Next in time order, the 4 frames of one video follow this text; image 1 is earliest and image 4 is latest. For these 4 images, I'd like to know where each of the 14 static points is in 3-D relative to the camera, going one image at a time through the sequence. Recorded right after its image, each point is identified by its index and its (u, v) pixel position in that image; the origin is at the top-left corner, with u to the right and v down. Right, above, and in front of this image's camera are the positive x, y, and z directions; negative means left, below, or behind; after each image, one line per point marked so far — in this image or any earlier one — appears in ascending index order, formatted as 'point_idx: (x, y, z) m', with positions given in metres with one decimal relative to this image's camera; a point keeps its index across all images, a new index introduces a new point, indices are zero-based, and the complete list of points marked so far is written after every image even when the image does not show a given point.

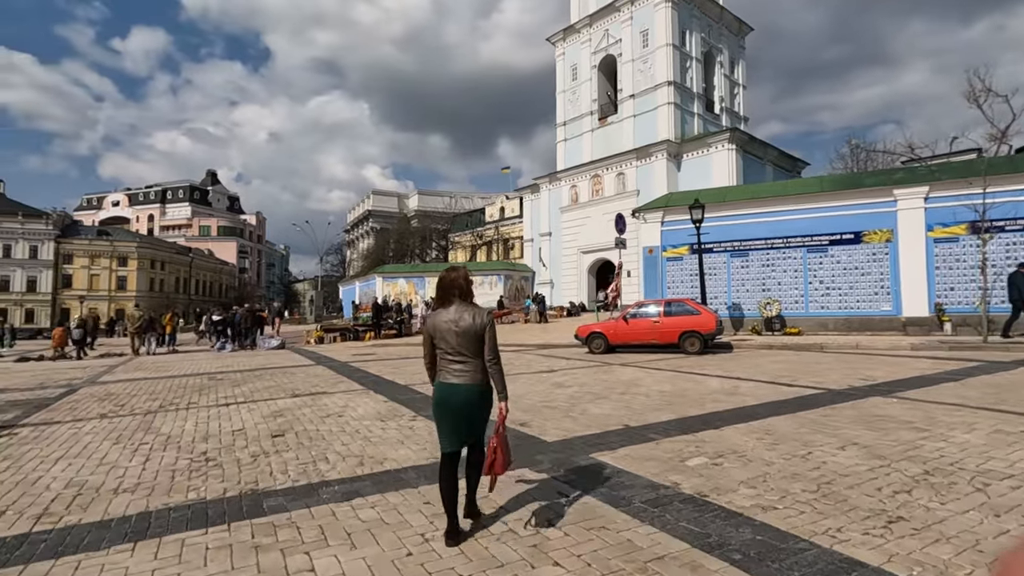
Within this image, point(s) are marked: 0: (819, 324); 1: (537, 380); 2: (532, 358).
0: (+10.4, -1.2, +18.4) m
1: (+0.5, -1.8, +10.4) m
2: (+0.5, -1.9, +14.6) m
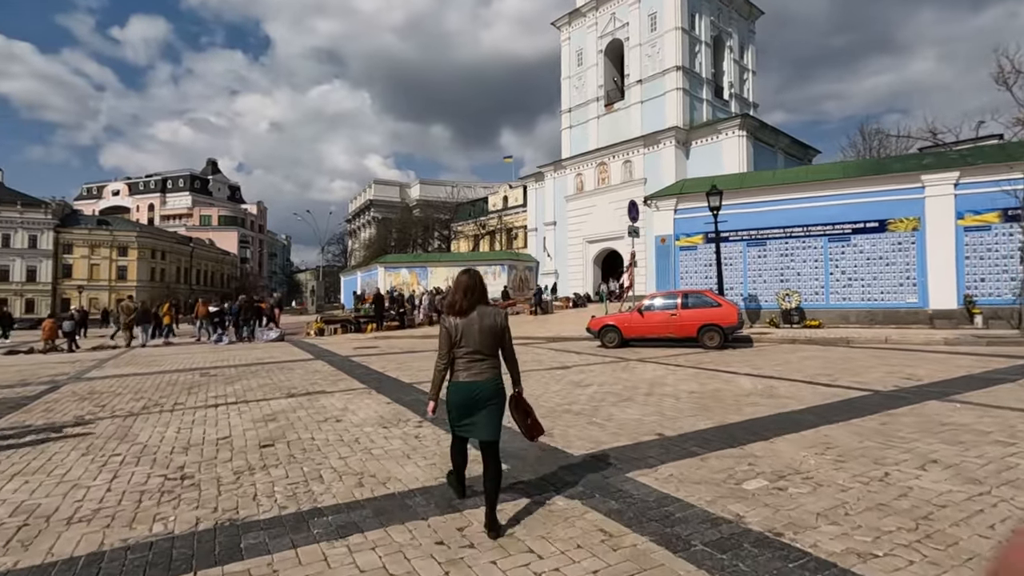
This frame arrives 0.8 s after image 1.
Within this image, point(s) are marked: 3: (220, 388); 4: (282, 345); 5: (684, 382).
0: (+10.7, -0.9, +17.6) m
1: (+0.7, -1.6, +9.6) m
2: (+0.8, -1.7, +13.9) m
3: (-5.3, -1.8, +9.8) m
4: (-7.9, -2.0, +18.6) m
5: (+2.8, -1.5, +8.7) m
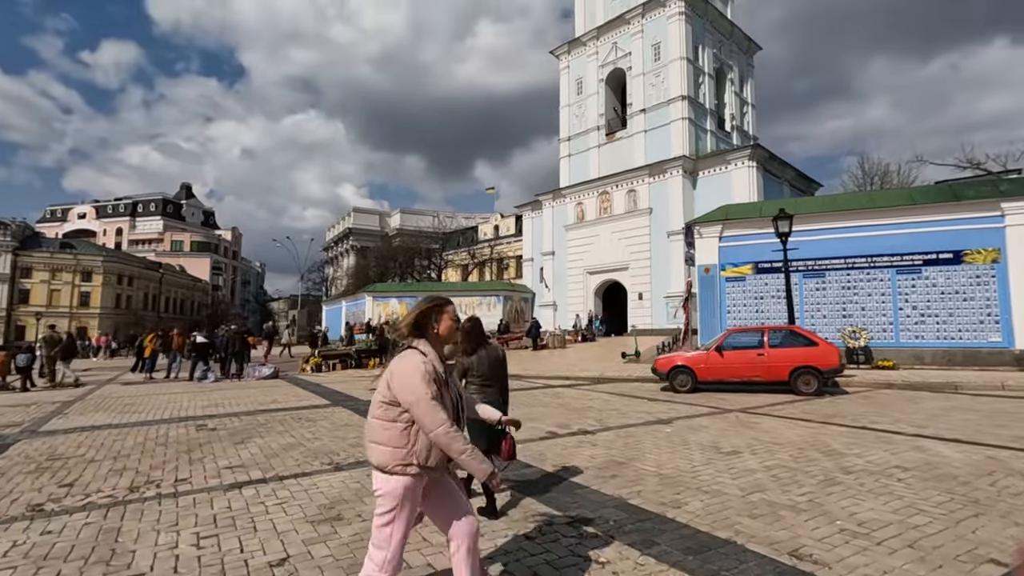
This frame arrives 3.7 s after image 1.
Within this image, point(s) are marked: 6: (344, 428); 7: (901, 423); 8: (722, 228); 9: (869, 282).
0: (+11.8, -2.0, +15.9) m
1: (+2.2, -2.1, +7.5) m
2: (+2.1, -2.4, +11.7) m
3: (-3.8, -2.2, +7.4) m
4: (-6.8, -2.8, +16.0) m
5: (+4.3, -2.0, +6.7) m
6: (-2.8, -2.3, +9.0) m
7: (+5.9, -2.1, +8.4) m
8: (+7.1, +2.0, +18.5) m
9: (+10.9, +0.2, +16.6) m
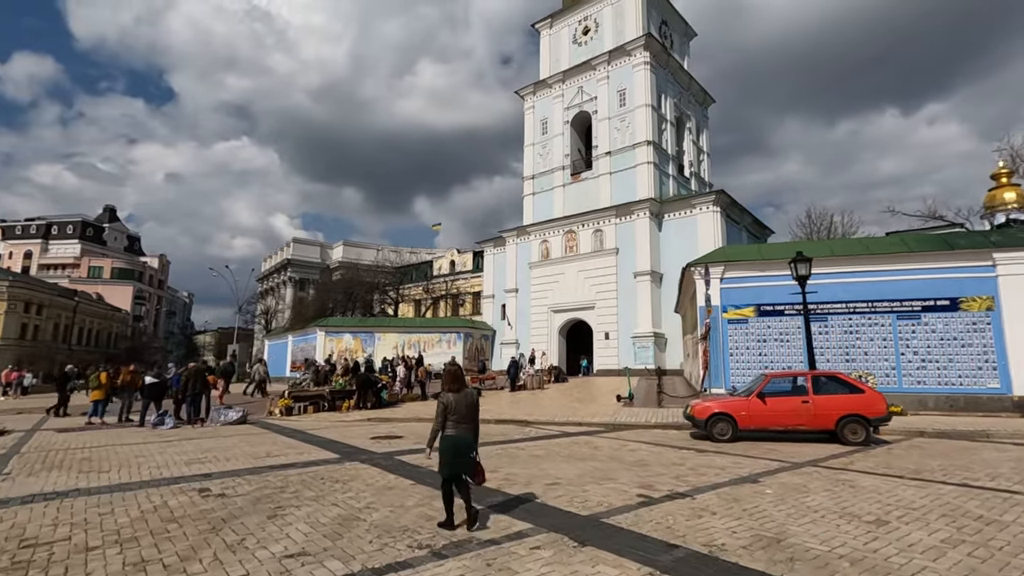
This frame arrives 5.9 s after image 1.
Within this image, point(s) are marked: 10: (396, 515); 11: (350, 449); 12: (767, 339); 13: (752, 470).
0: (+12.0, -3.4, +16.1) m
1: (+3.4, -2.6, +6.6) m
2: (+2.8, -3.2, +10.8) m
3: (-2.5, -2.6, +5.9) m
4: (-6.5, -3.7, +14.0) m
5: (+5.6, -2.5, +6.1) m
6: (-1.7, -2.8, +7.6) m
7: (+7.0, -2.8, +7.9) m
8: (+7.1, +0.6, +18.4) m
9: (+11.1, -1.2, +16.8) m
10: (-1.5, -2.7, +6.5) m
11: (-3.4, -3.4, +11.4) m
12: (+8.3, -1.7, +17.6) m
13: (+3.8, -2.9, +8.7) m
